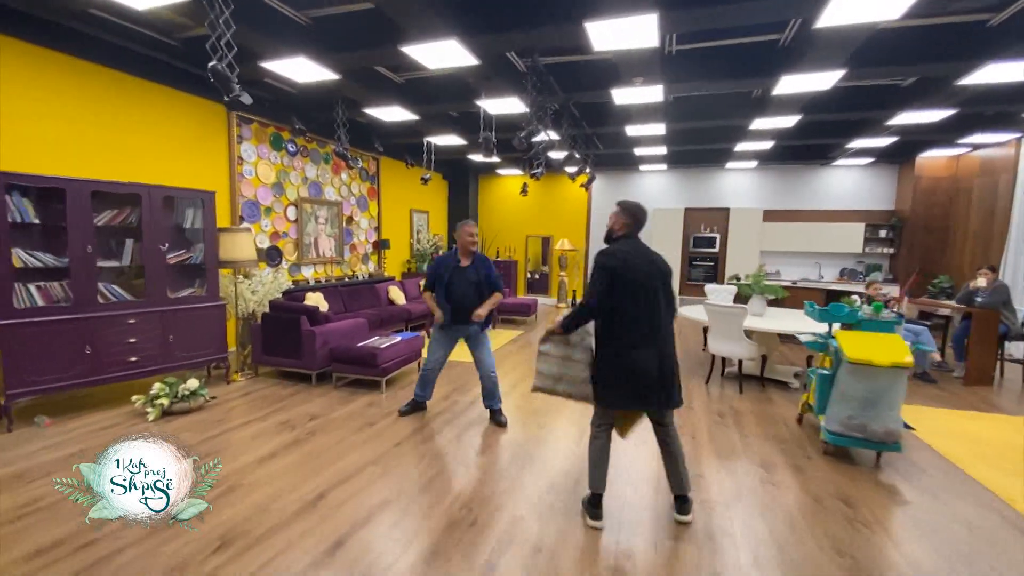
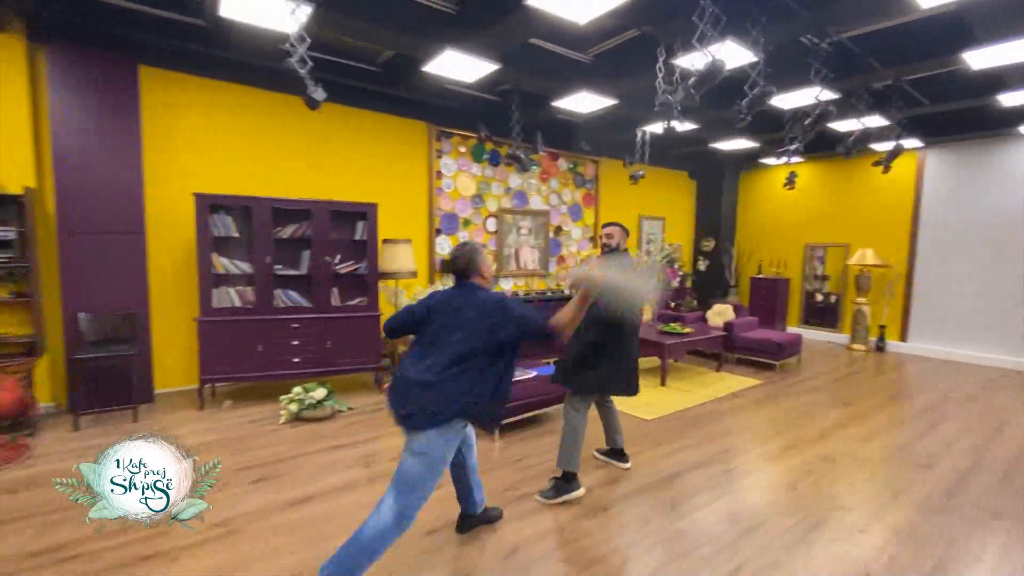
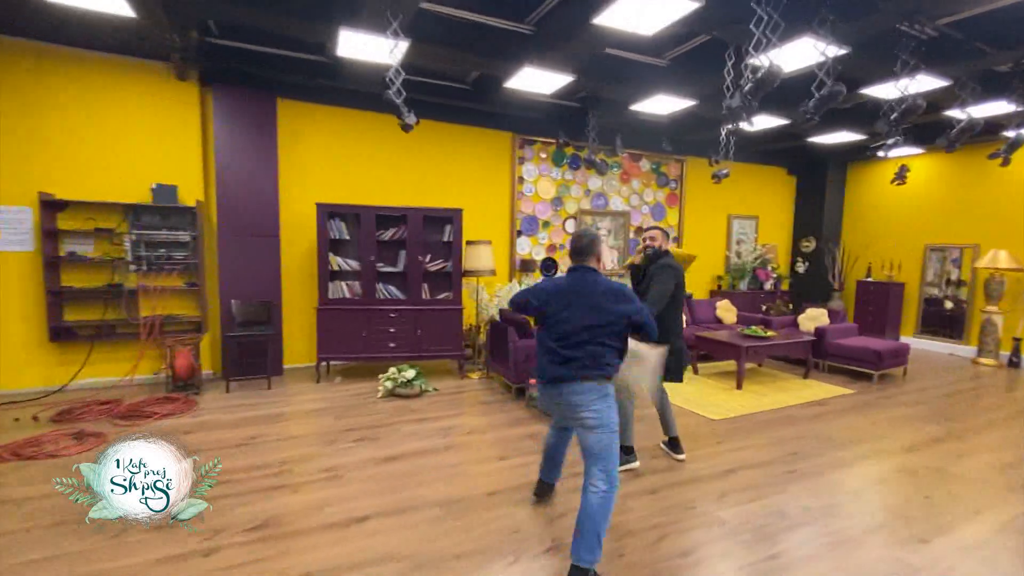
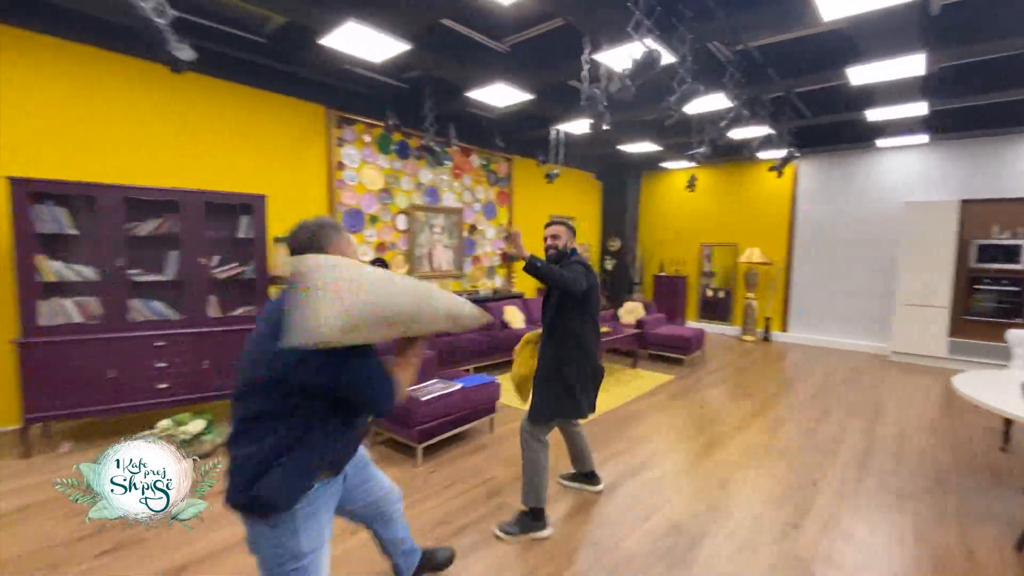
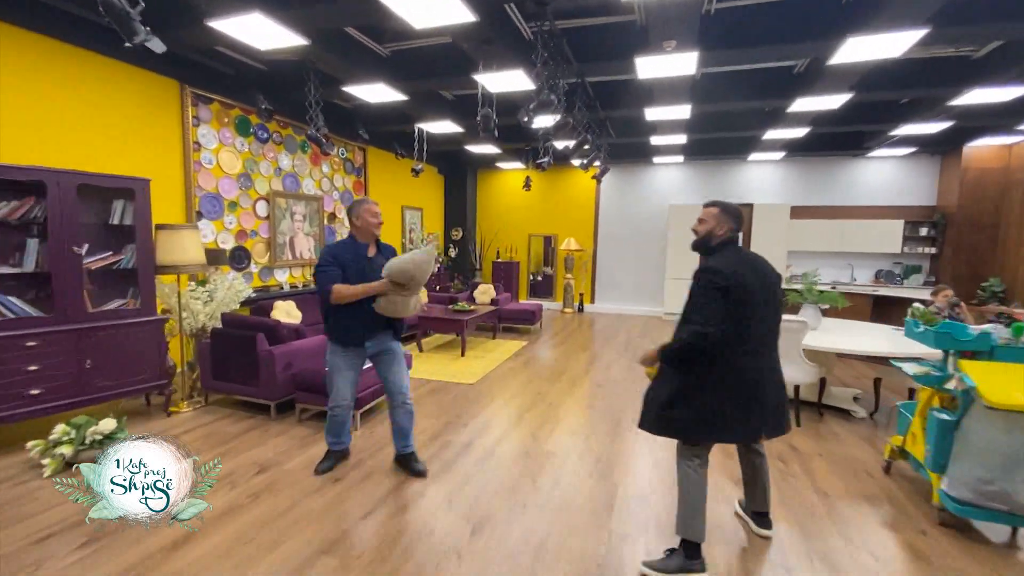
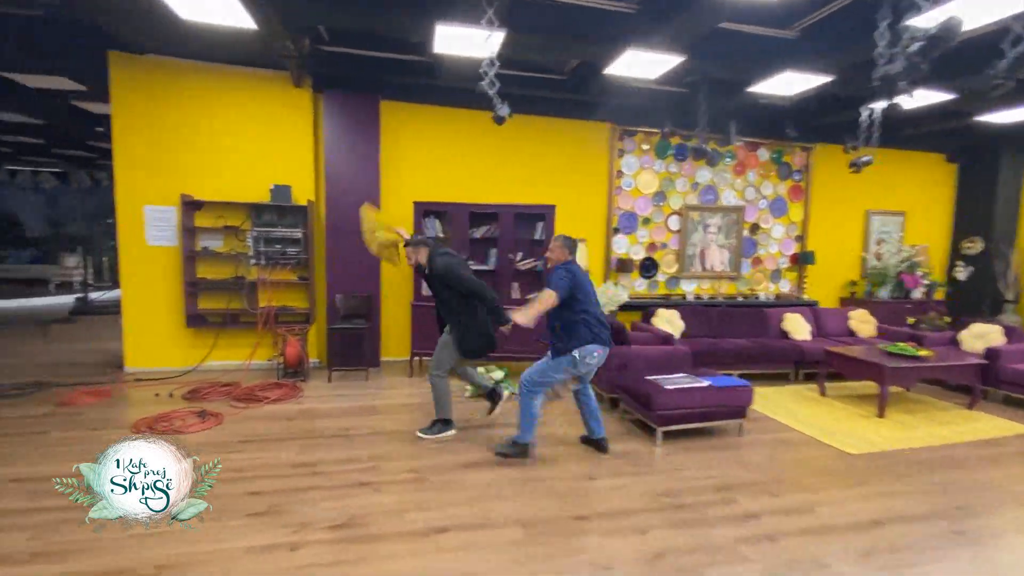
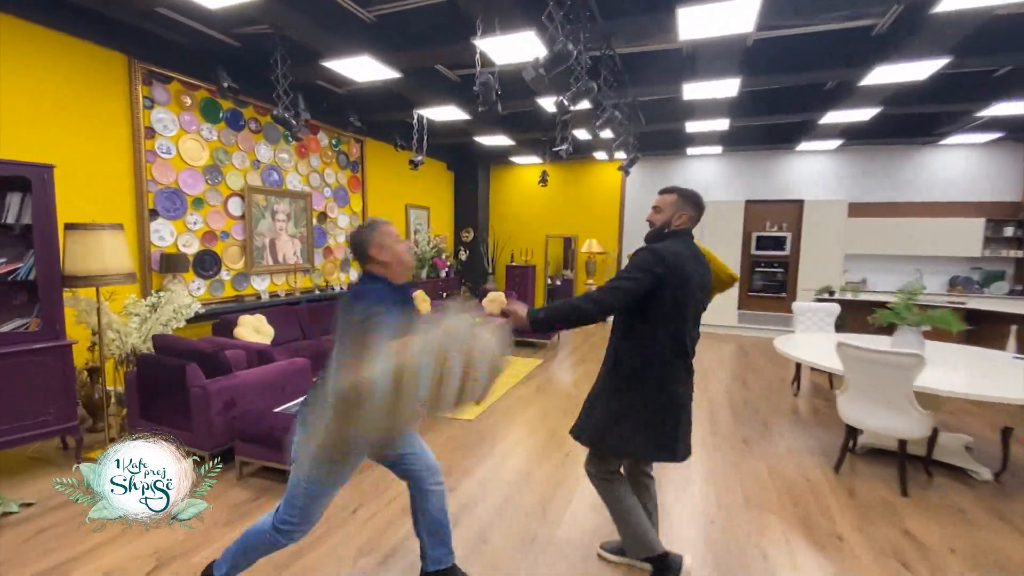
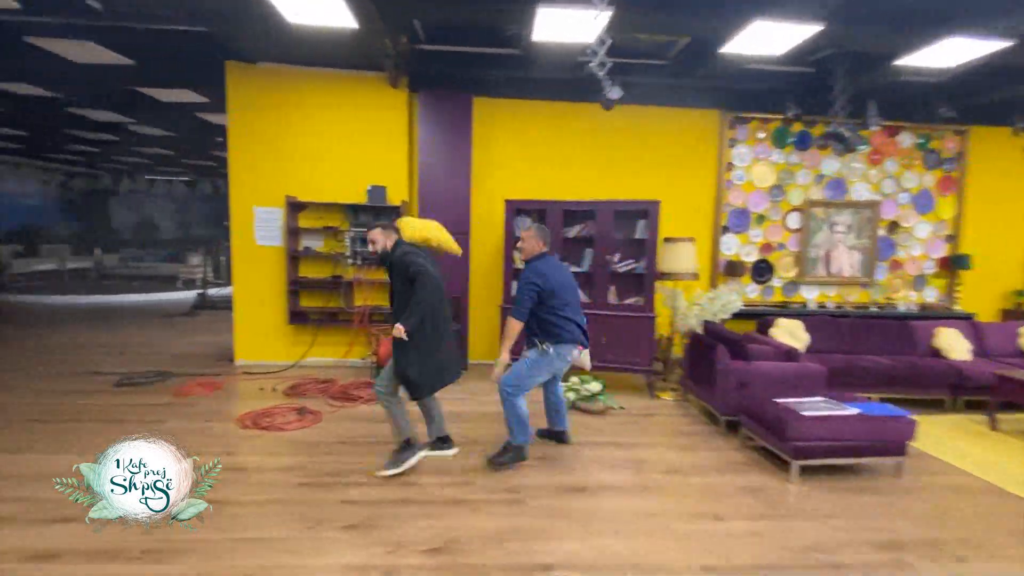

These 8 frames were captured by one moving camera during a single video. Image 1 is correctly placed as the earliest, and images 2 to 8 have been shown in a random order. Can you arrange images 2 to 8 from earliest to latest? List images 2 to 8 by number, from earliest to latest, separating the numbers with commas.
5, 7, 4, 2, 3, 6, 8
